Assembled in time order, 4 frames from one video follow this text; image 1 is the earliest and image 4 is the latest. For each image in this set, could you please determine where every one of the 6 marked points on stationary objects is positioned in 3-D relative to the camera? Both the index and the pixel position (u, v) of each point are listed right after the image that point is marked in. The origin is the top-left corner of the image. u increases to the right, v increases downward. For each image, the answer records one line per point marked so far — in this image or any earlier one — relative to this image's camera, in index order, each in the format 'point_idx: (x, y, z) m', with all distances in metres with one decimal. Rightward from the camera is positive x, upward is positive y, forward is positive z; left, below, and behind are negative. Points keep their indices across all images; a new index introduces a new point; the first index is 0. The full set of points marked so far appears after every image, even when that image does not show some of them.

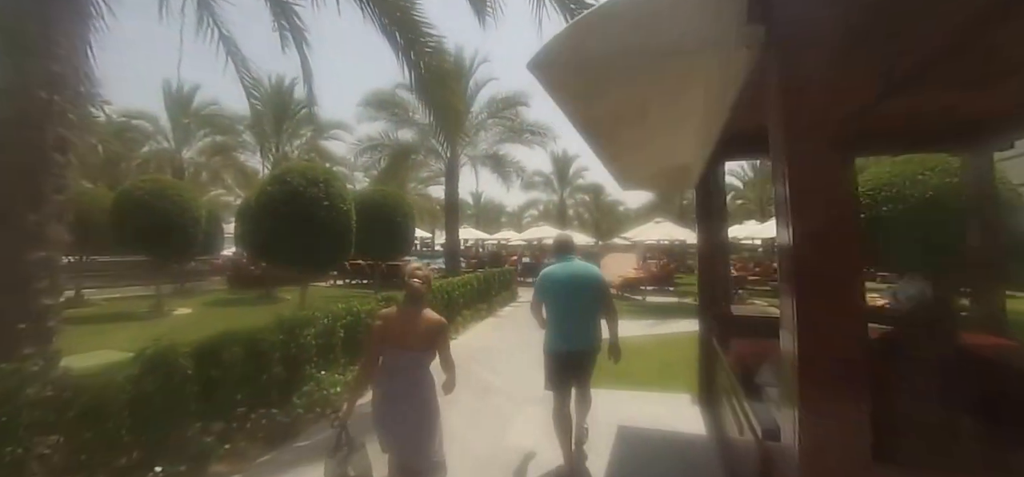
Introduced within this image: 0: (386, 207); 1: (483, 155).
0: (-3.5, +0.8, +12.2) m
1: (-1.1, +3.3, +17.1) m
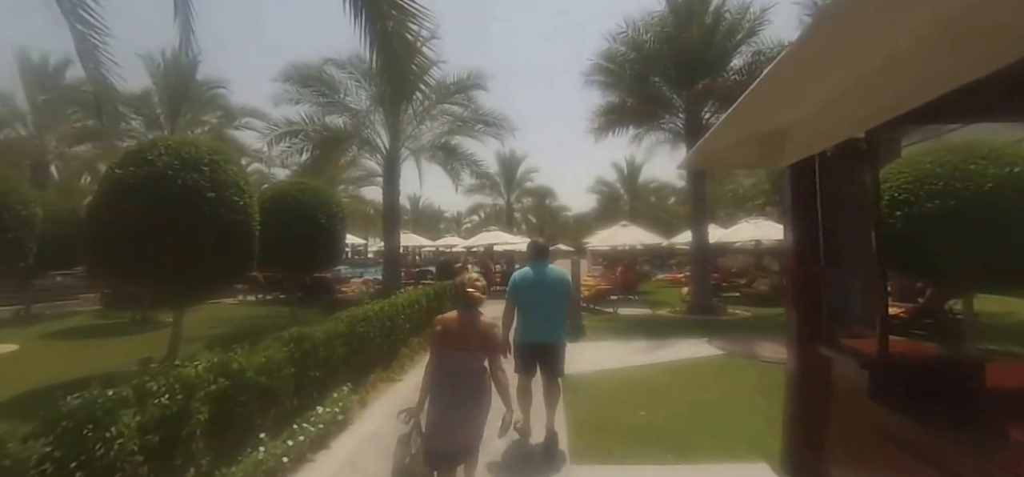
0: (-4.4, +0.7, +9.4) m
1: (-2.7, +3.1, +14.6) m
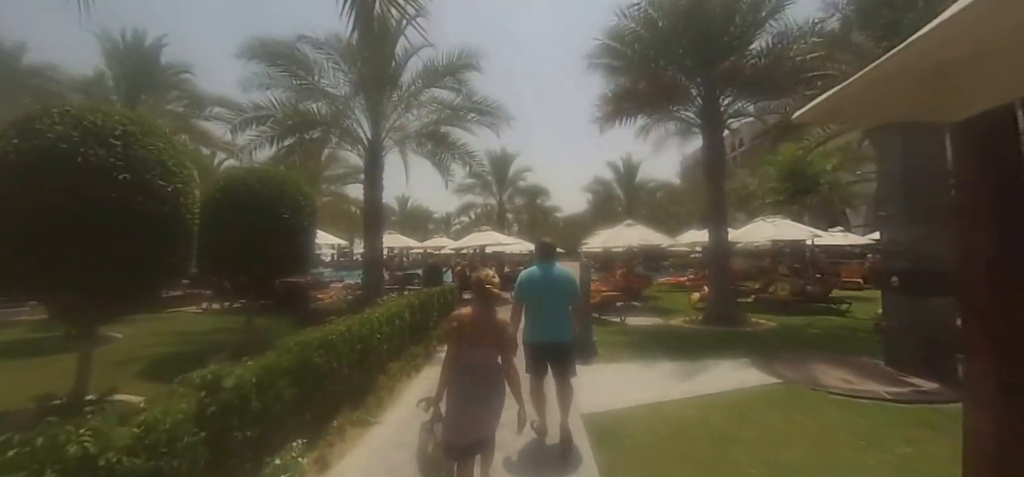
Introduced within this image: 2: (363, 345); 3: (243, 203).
0: (-4.3, +0.7, +8.0) m
1: (-2.8, +3.0, +13.2) m
2: (-1.8, -1.2, +5.3) m
3: (-4.6, +0.6, +7.8) m
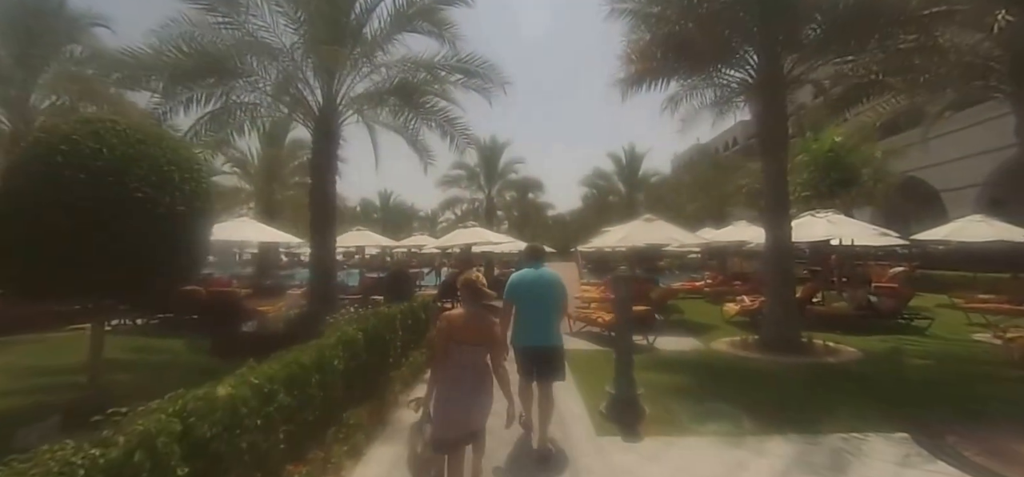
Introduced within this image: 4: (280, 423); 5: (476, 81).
0: (-4.3, +0.8, +5.0) m
1: (-2.9, +3.1, +10.3) m
2: (-1.7, -1.2, +2.5) m
3: (-4.5, +0.7, +4.8) m
4: (-1.7, -1.3, +3.3) m
5: (-0.8, +3.6, +10.3) m
